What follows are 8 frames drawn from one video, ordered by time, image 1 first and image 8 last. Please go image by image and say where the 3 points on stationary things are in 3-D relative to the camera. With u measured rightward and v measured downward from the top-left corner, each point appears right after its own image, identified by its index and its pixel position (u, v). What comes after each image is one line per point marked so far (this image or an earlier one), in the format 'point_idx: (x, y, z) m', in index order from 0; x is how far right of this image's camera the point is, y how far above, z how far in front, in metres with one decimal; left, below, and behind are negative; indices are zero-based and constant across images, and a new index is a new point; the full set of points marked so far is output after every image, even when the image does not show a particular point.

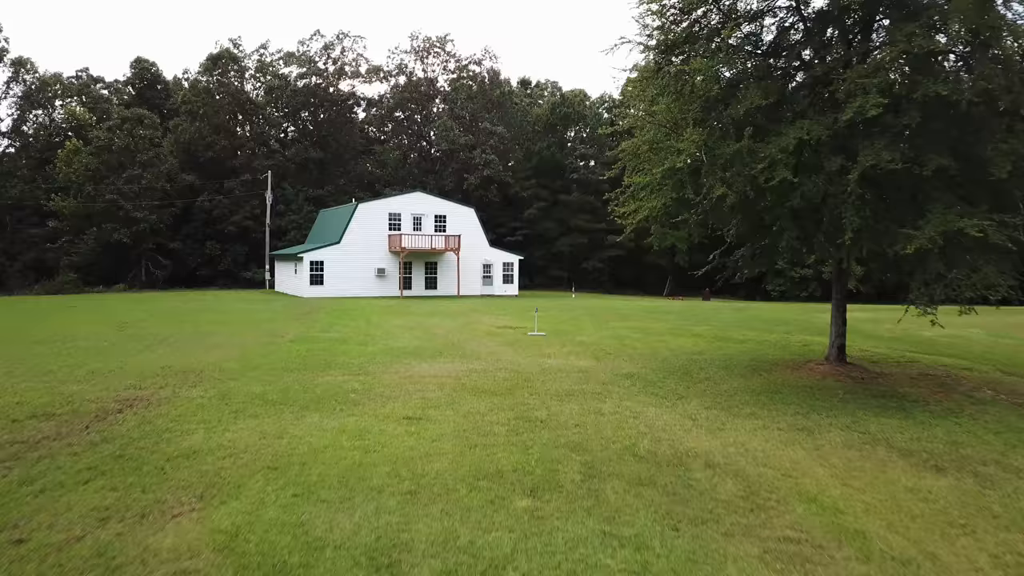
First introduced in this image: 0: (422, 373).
0: (-1.7, -1.6, +12.1) m
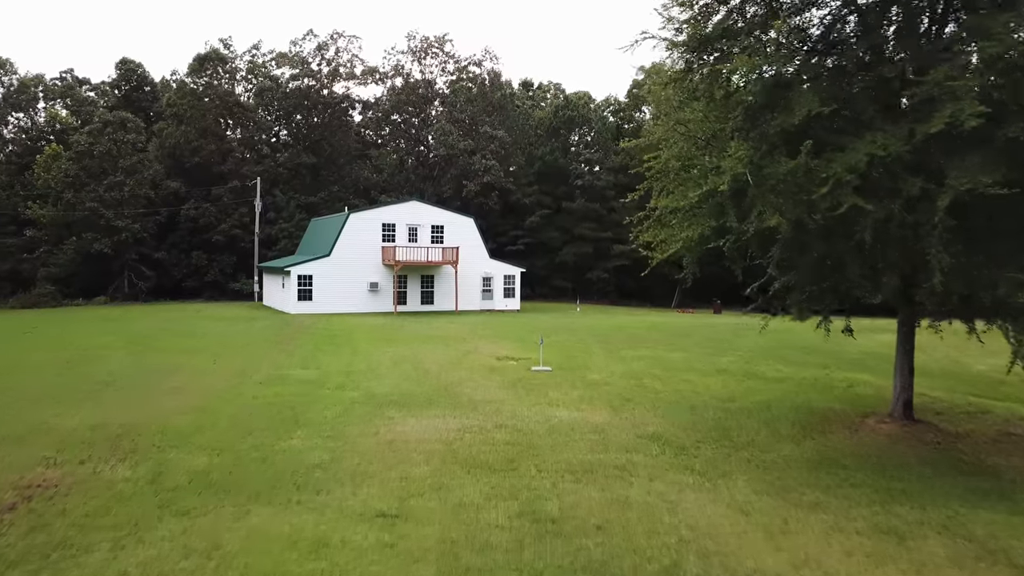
0: (-1.6, -2.3, +10.1) m
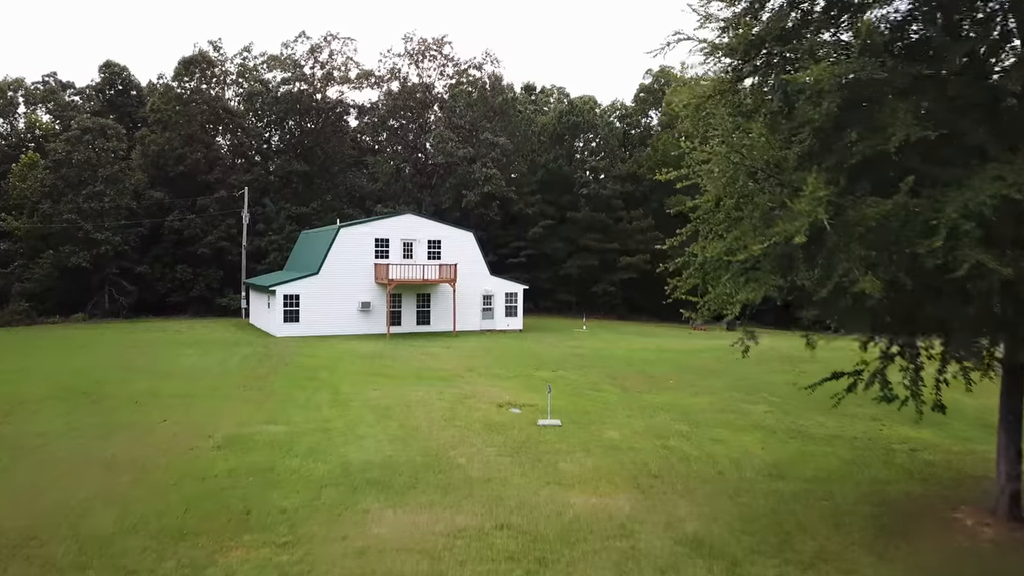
0: (-1.6, -3.1, +8.0) m
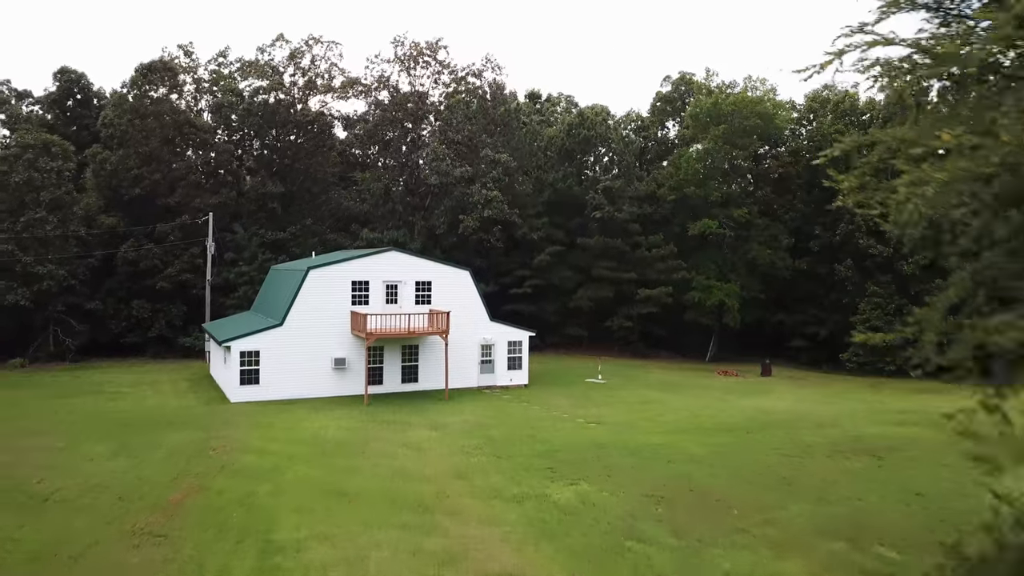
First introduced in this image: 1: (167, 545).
0: (-1.5, -5.0, +3.1) m
1: (-6.1, -4.5, +11.4) m
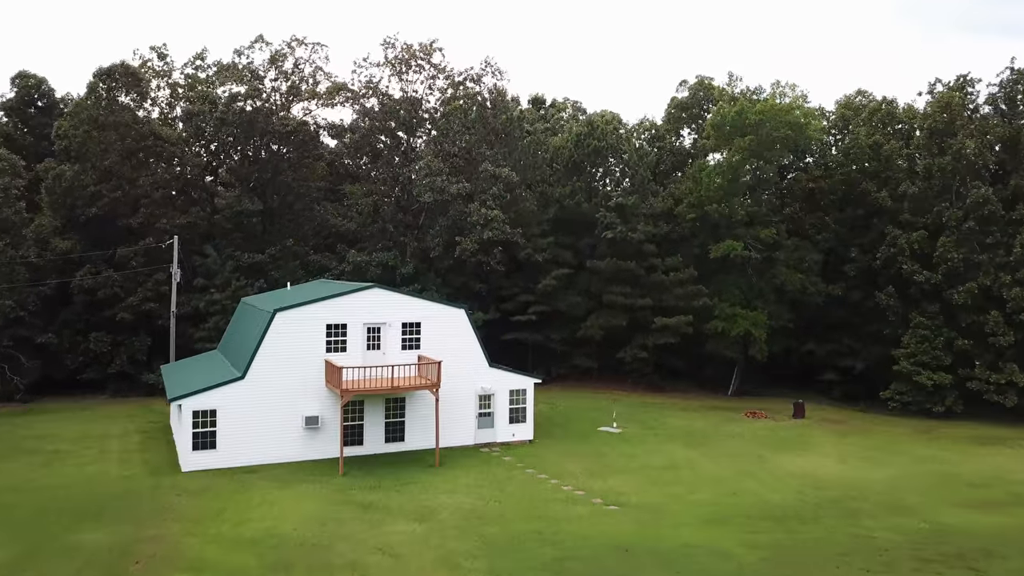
0: (-1.5, -6.4, -0.5) m
1: (-6.1, -5.9, +7.8) m
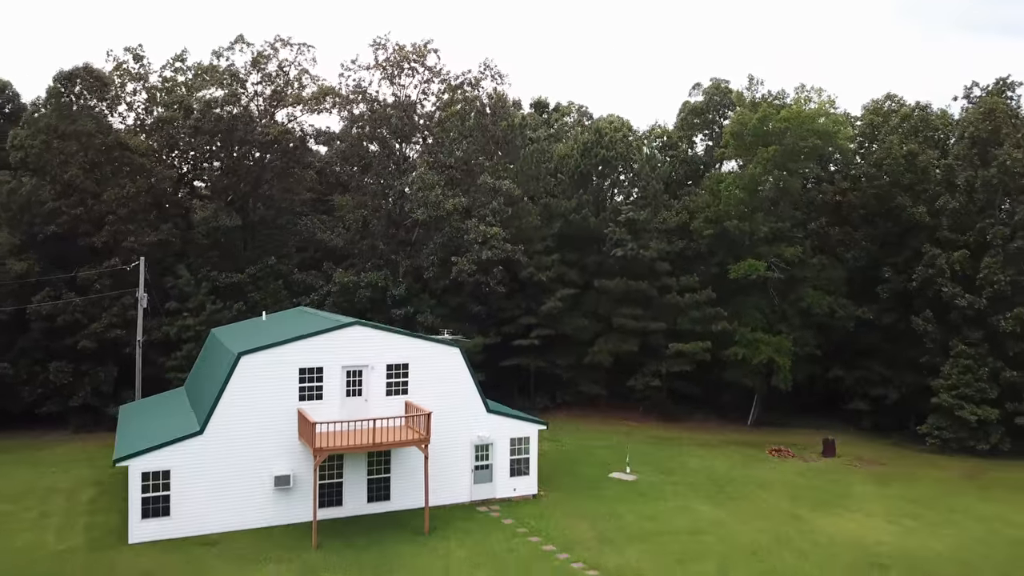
0: (-1.5, -7.4, -3.2) m
1: (-6.1, -6.9, +5.1) m
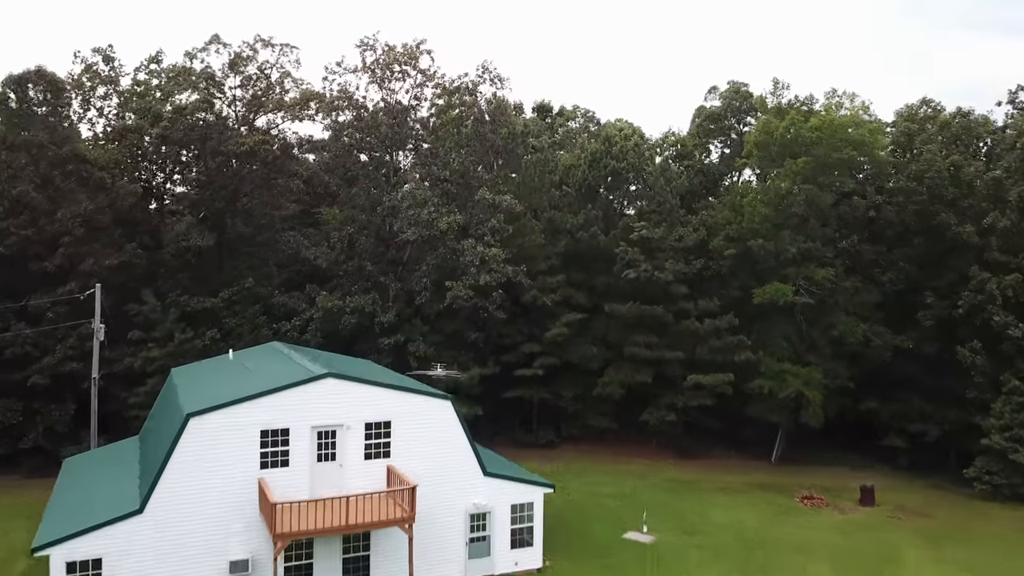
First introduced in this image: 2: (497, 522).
0: (-1.6, -8.6, -6.1) m
1: (-6.1, -8.1, +2.2) m
2: (-0.4, -6.2, +17.2) m
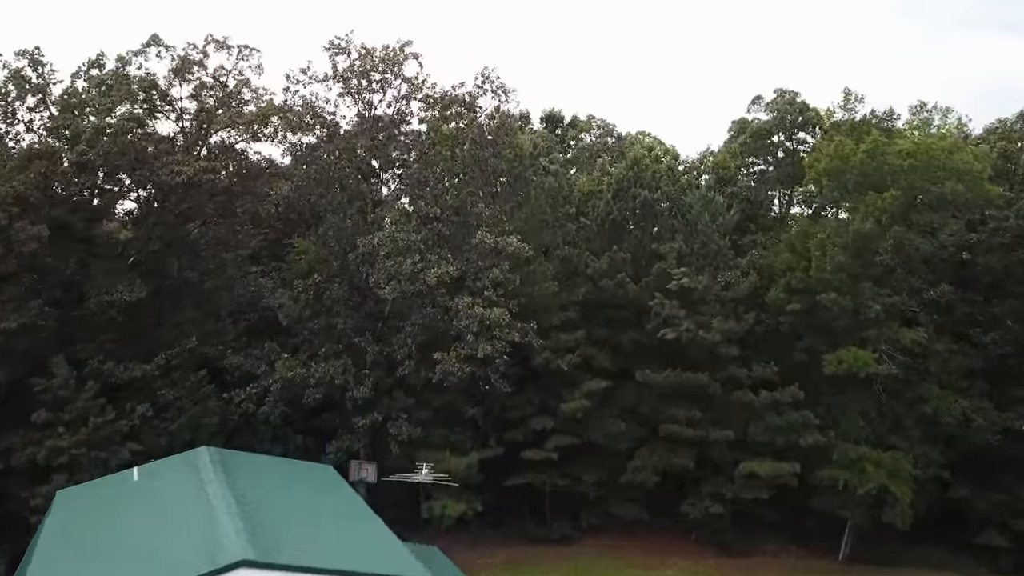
0: (-1.4, -10.8, -11.8) m
1: (-5.9, -10.3, -3.5) m
2: (-0.2, -8.4, +11.6) m
